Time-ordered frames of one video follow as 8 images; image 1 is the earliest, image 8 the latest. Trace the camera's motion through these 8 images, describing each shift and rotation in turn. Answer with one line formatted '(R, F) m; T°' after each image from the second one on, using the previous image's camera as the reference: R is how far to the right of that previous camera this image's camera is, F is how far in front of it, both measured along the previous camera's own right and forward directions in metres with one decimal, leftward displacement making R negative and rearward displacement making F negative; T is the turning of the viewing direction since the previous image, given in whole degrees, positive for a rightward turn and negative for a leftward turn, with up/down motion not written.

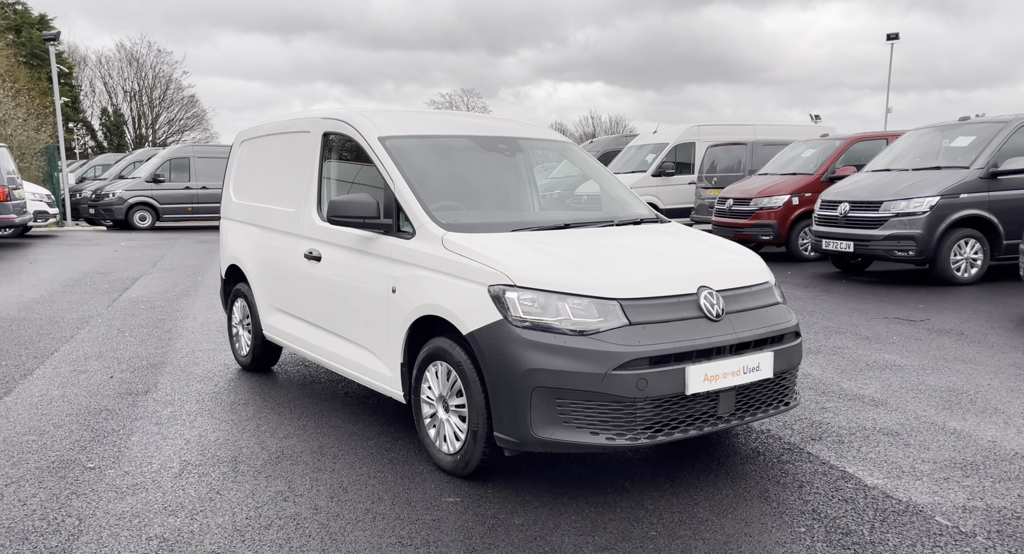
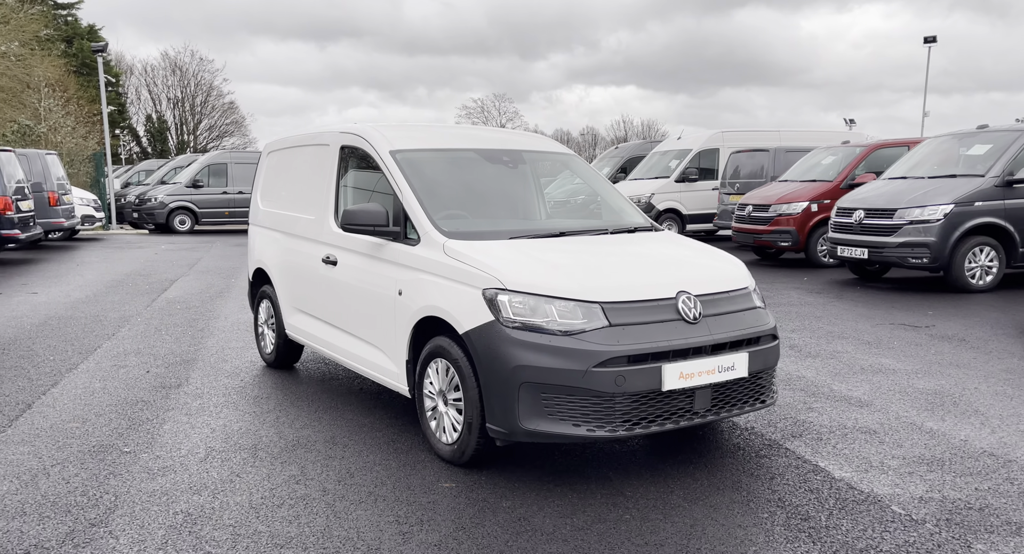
(+0.2, -0.3) m; -3°
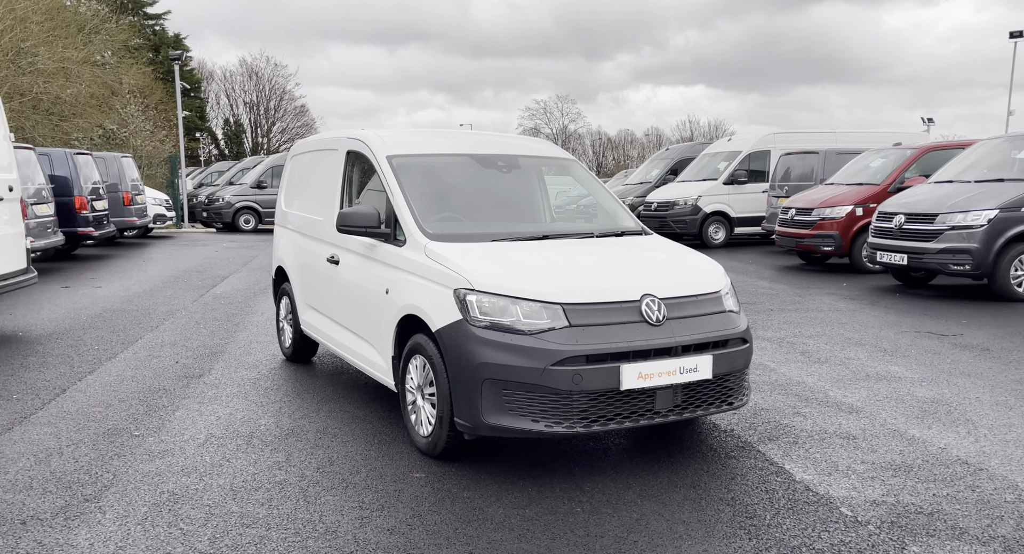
(+0.5, -0.1) m; -5°
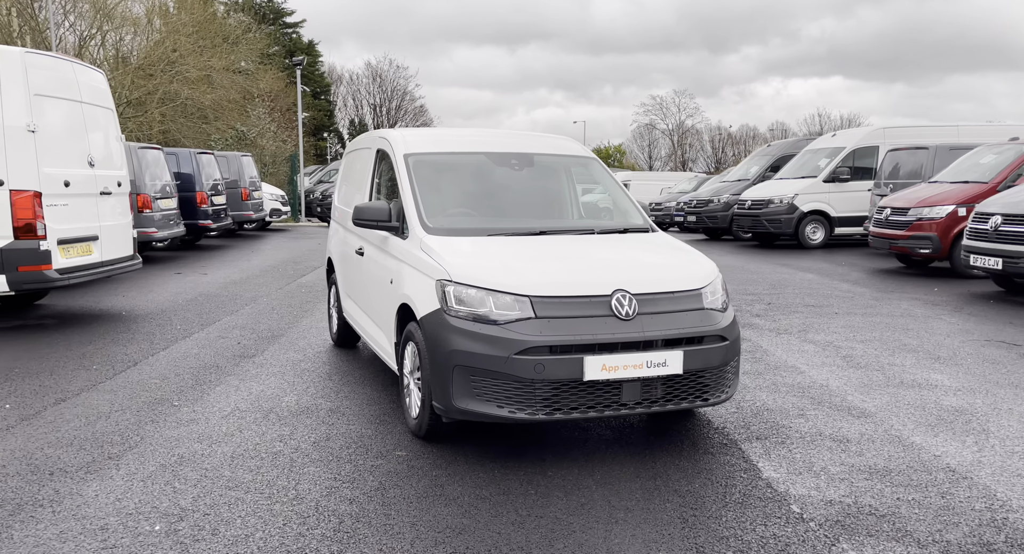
(+0.7, -0.1) m; -9°
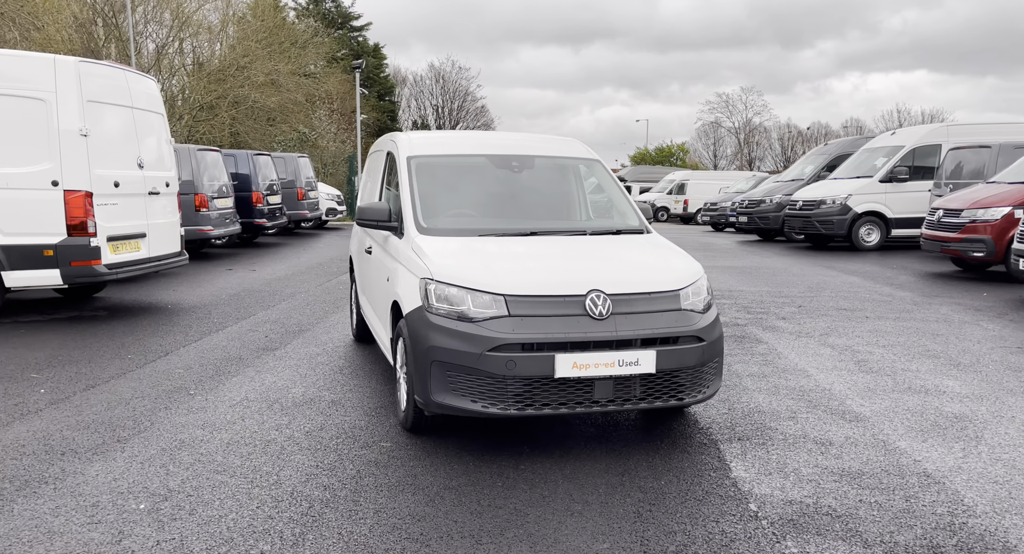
(+0.5, -0.1) m; -5°
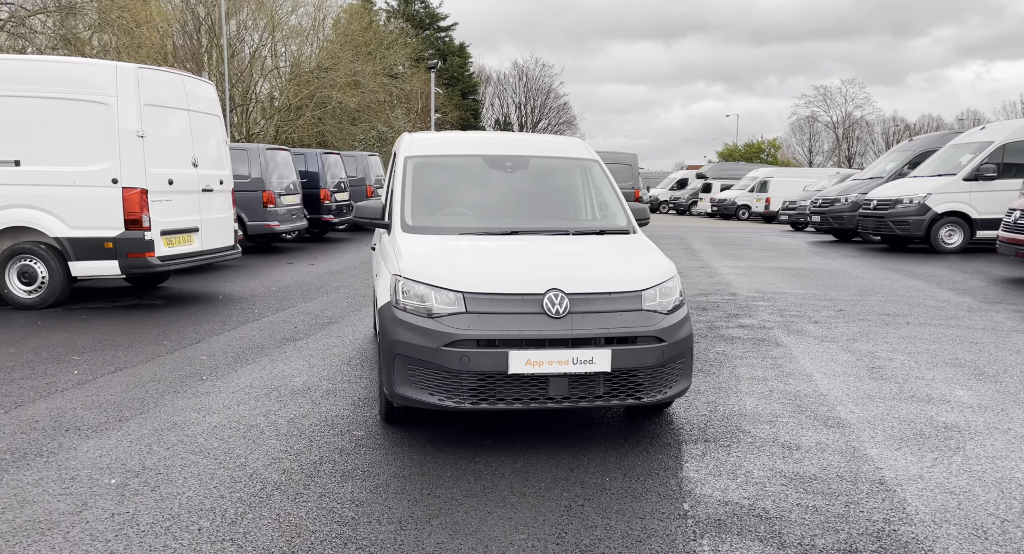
(+0.7, 0.0) m; -7°
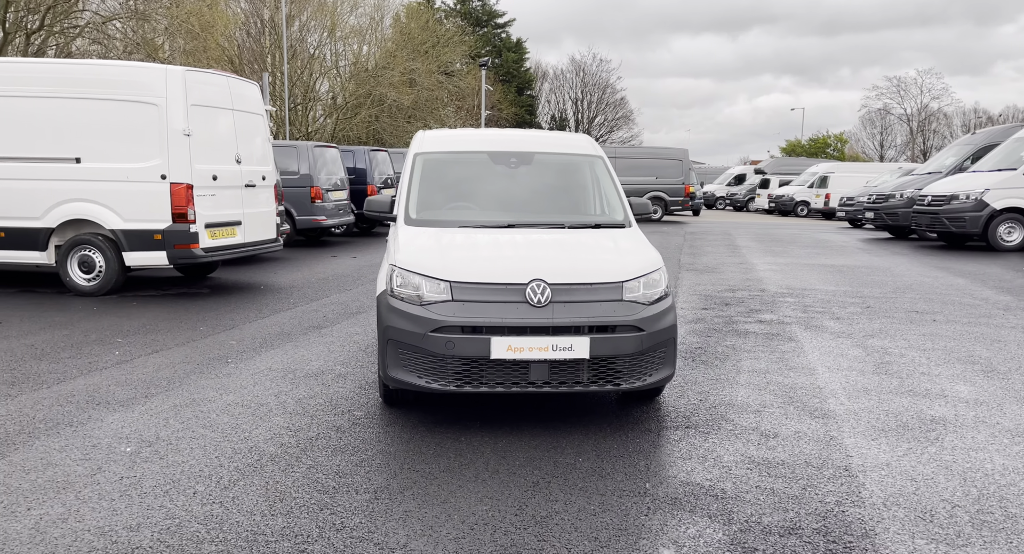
(+0.4, -0.2) m; -5°
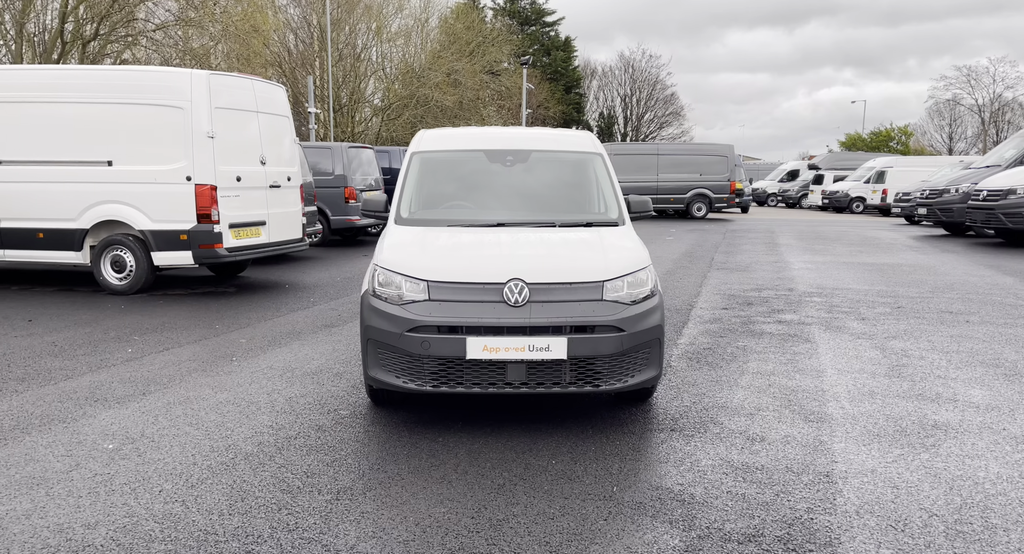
(+0.4, +0.1) m; -4°
